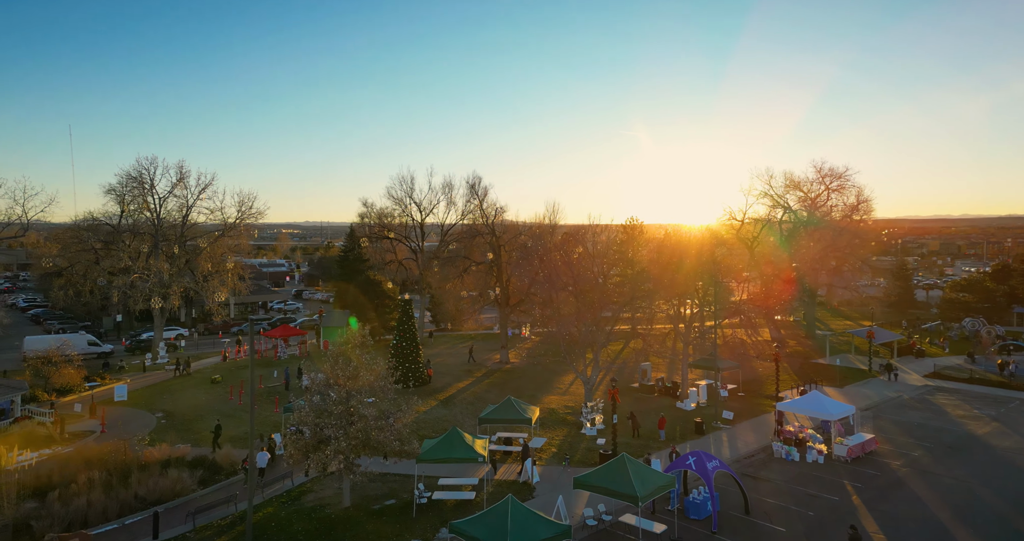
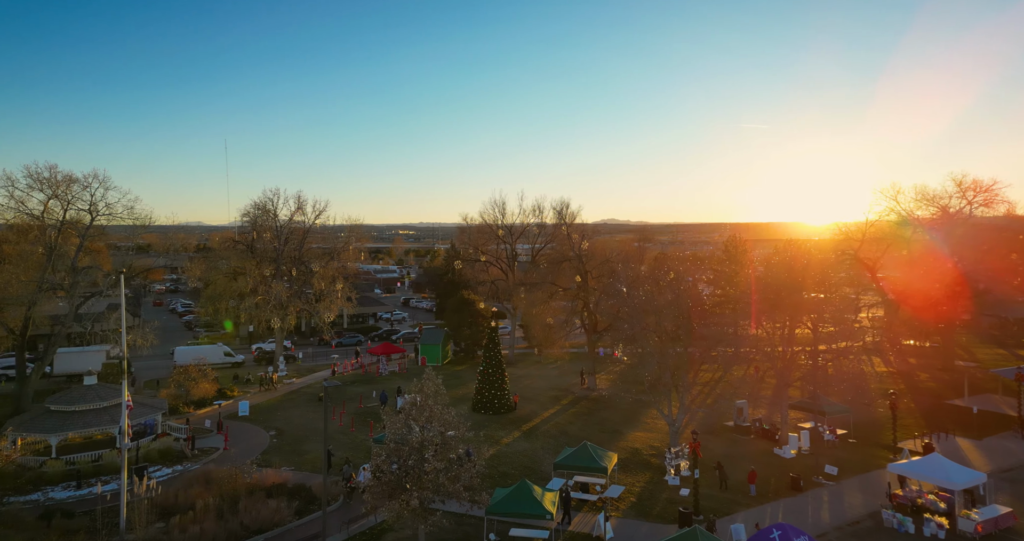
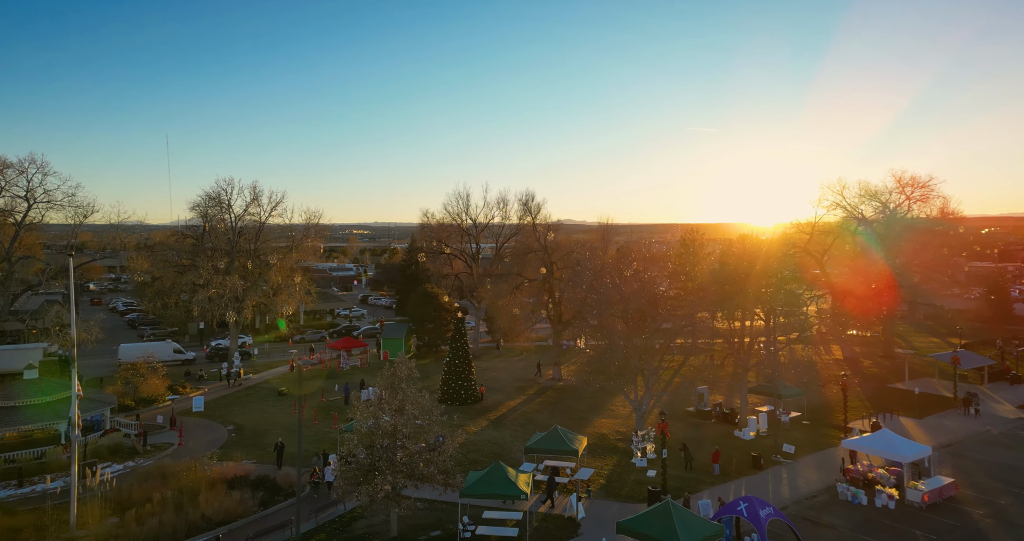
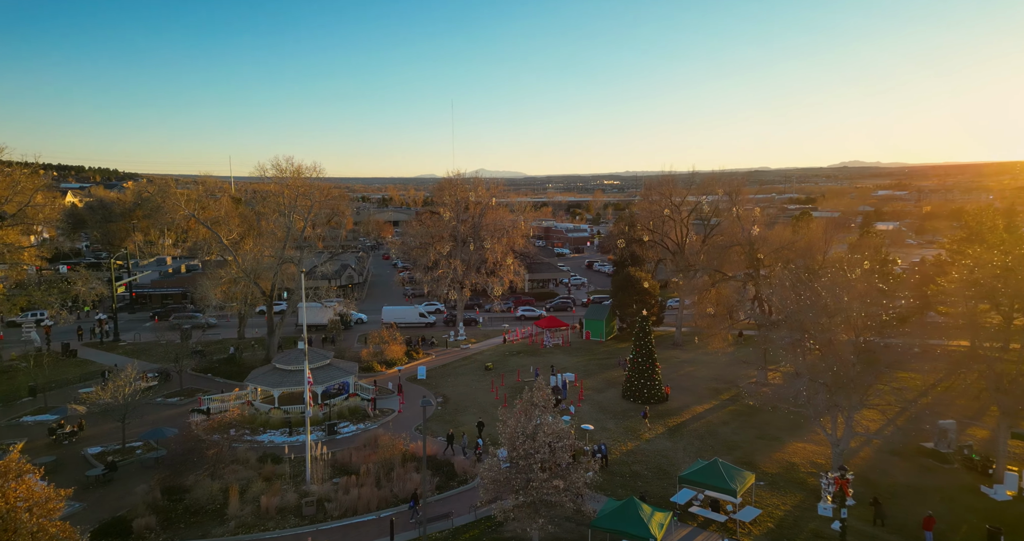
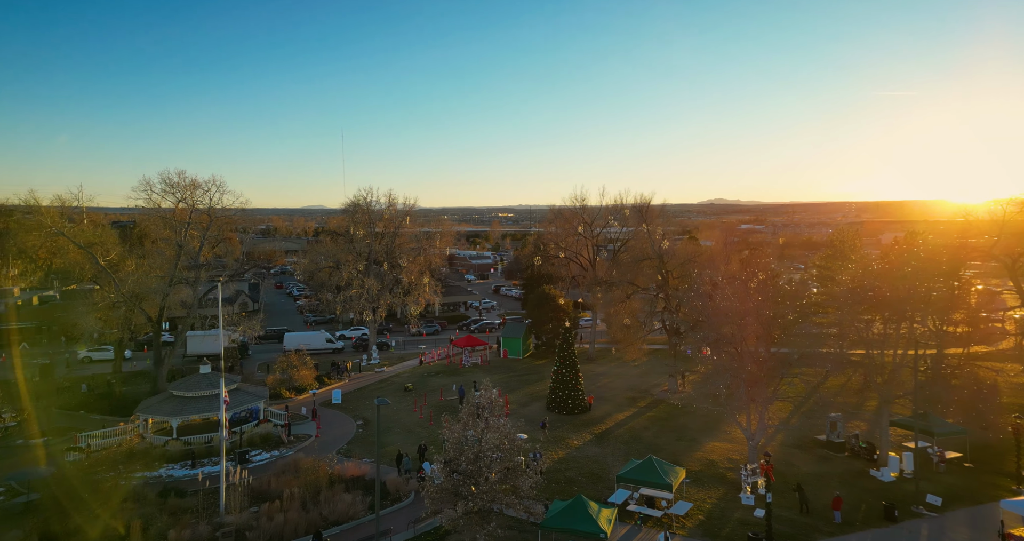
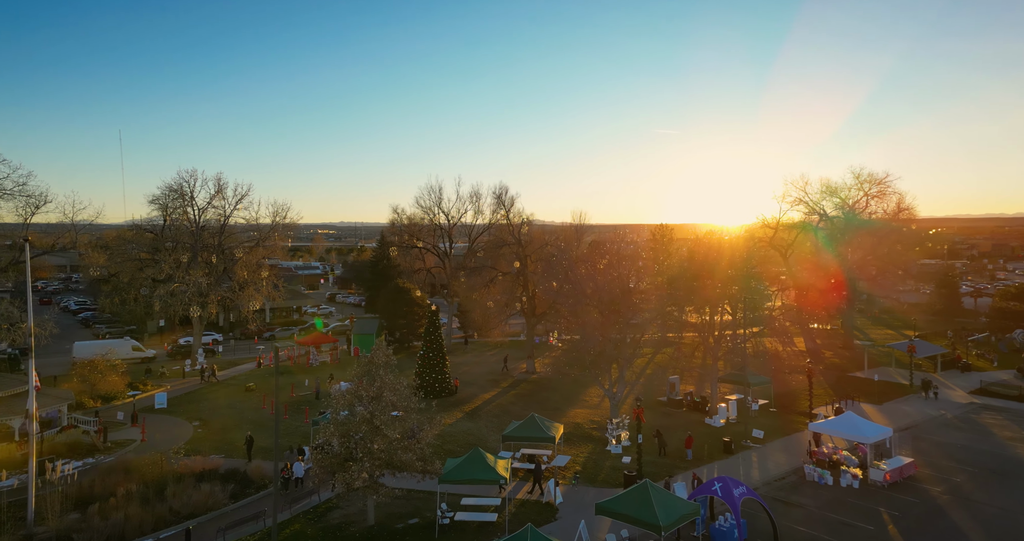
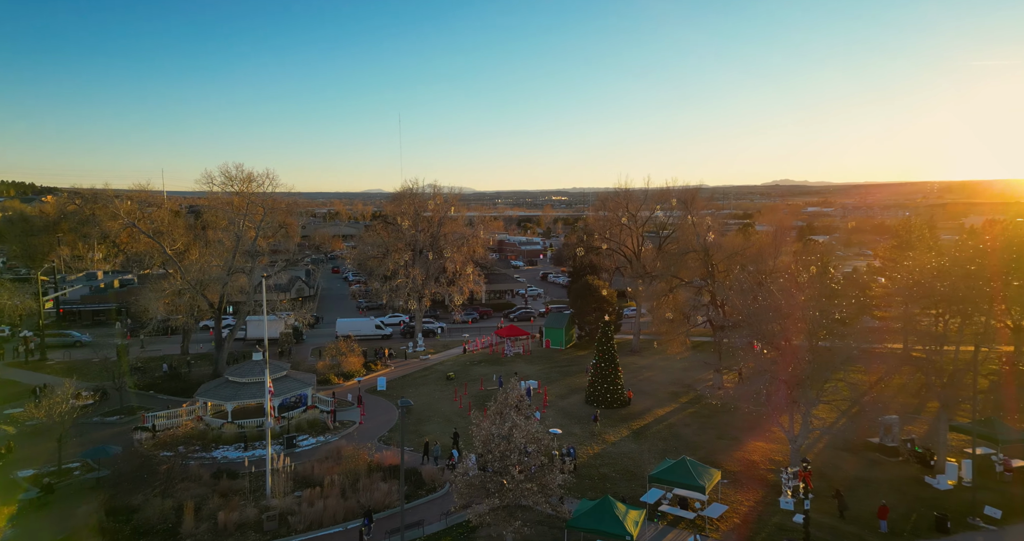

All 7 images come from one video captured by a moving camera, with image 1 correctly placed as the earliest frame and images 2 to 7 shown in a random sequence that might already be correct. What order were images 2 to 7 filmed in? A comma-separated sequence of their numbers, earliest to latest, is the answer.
6, 3, 2, 5, 7, 4
